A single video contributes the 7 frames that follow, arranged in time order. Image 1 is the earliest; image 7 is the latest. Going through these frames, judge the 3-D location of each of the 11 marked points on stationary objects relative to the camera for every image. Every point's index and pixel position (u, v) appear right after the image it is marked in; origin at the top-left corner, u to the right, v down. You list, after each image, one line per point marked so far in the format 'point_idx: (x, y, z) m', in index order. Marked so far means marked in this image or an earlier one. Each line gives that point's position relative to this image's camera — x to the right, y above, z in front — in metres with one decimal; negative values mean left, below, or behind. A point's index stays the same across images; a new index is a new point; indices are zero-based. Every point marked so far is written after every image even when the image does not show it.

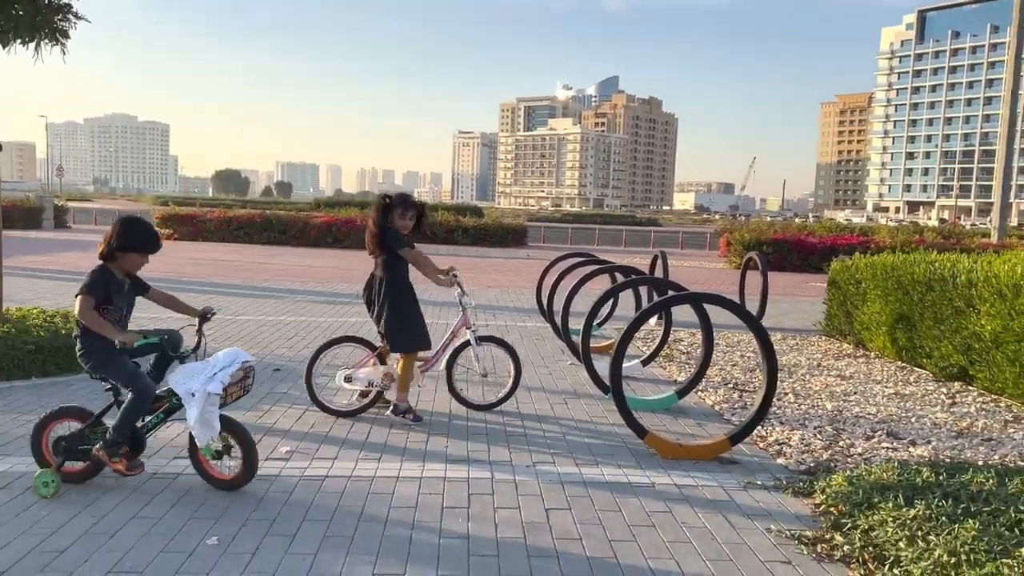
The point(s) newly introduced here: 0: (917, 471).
0: (+2.0, -0.9, +4.0) m
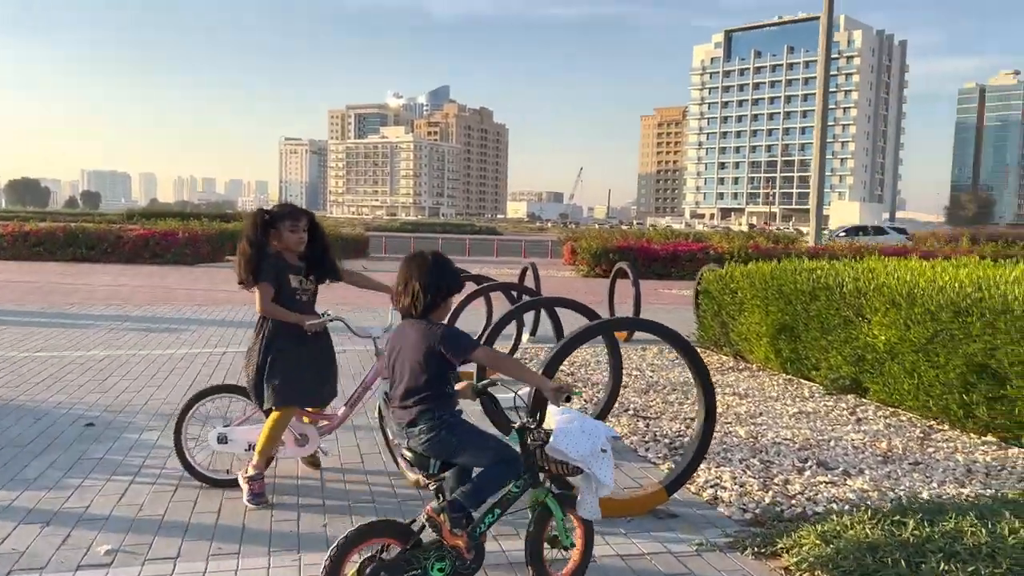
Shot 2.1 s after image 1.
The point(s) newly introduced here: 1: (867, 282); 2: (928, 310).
0: (+1.6, -1.0, +3.5) m
1: (+2.9, 0.0, +6.7) m
2: (+3.0, -0.2, +6.0) m
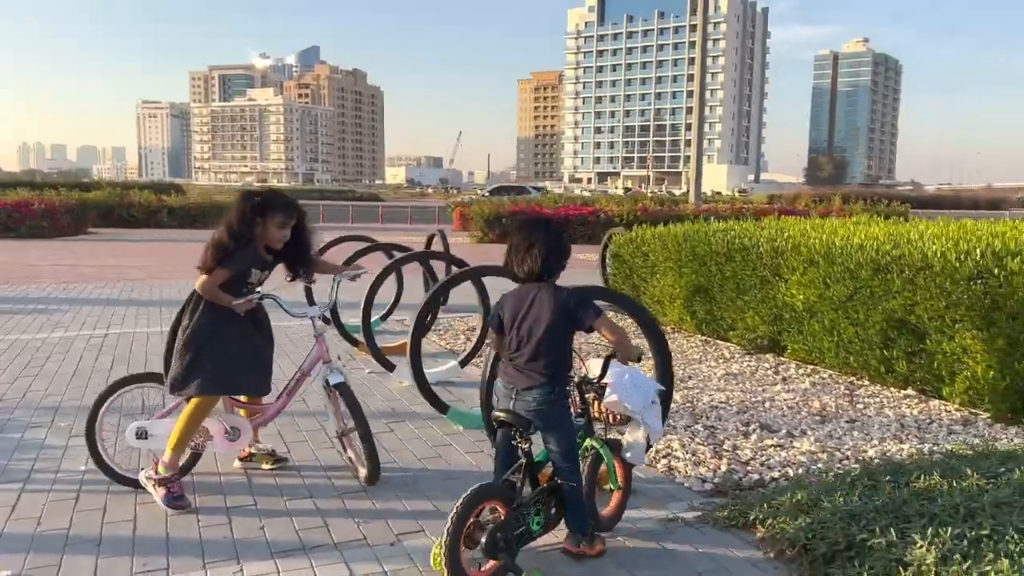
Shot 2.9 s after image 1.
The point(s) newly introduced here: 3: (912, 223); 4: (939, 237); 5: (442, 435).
0: (+1.4, -0.8, +3.4) m
1: (+2.2, +0.4, +6.7) m
2: (+2.4, +0.1, +6.1) m
3: (+3.0, +0.5, +6.1) m
4: (+2.9, +0.3, +5.6) m
5: (-0.4, -0.8, +4.6) m
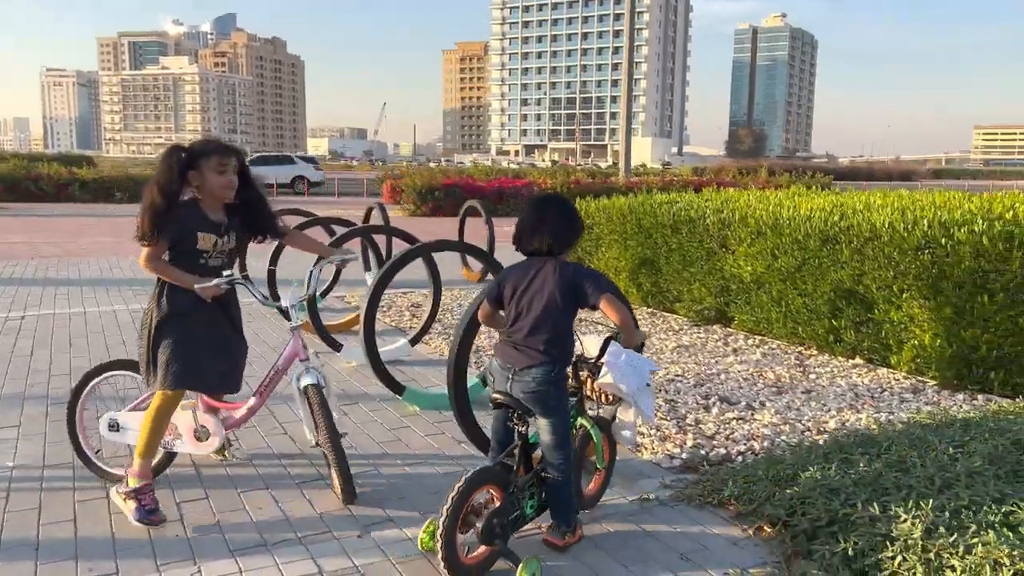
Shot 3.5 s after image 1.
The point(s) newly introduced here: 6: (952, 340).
0: (+1.3, -0.7, +3.4) m
1: (+1.8, +0.6, +6.7) m
2: (+2.1, +0.4, +6.1) m
3: (+2.6, +0.7, +6.2) m
4: (+2.6, +0.5, +5.7) m
5: (-0.6, -0.7, +4.4) m
6: (+2.7, -0.3, +5.1) m
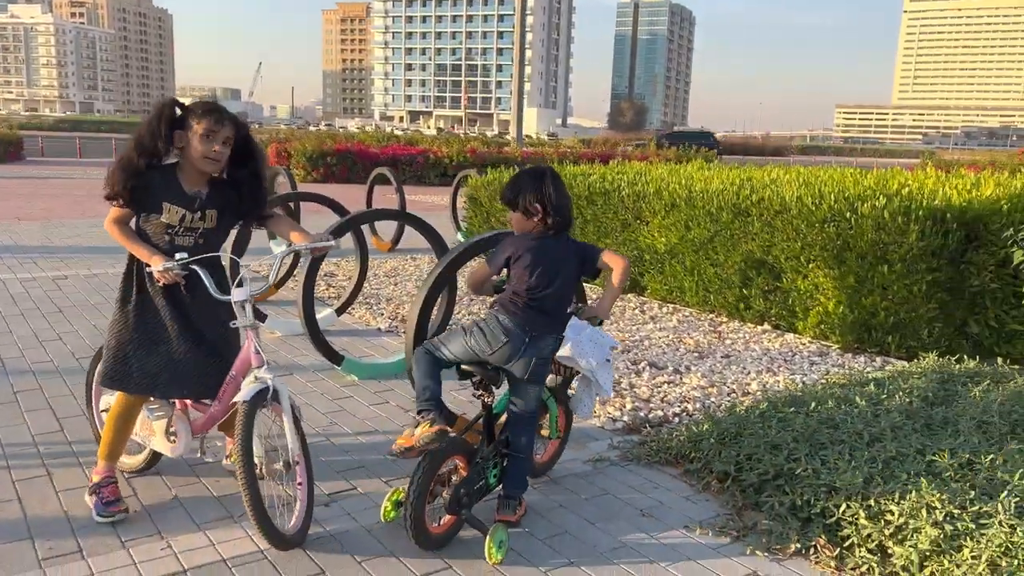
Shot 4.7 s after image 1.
0: (+1.1, -0.6, +3.6) m
1: (+1.1, +0.9, +7.0) m
2: (+1.5, +0.6, +6.4) m
3: (+2.0, +0.9, +6.5) m
4: (+2.1, +0.8, +6.0) m
5: (-0.9, -0.5, +4.4) m
6: (+2.3, -0.1, +5.5) m
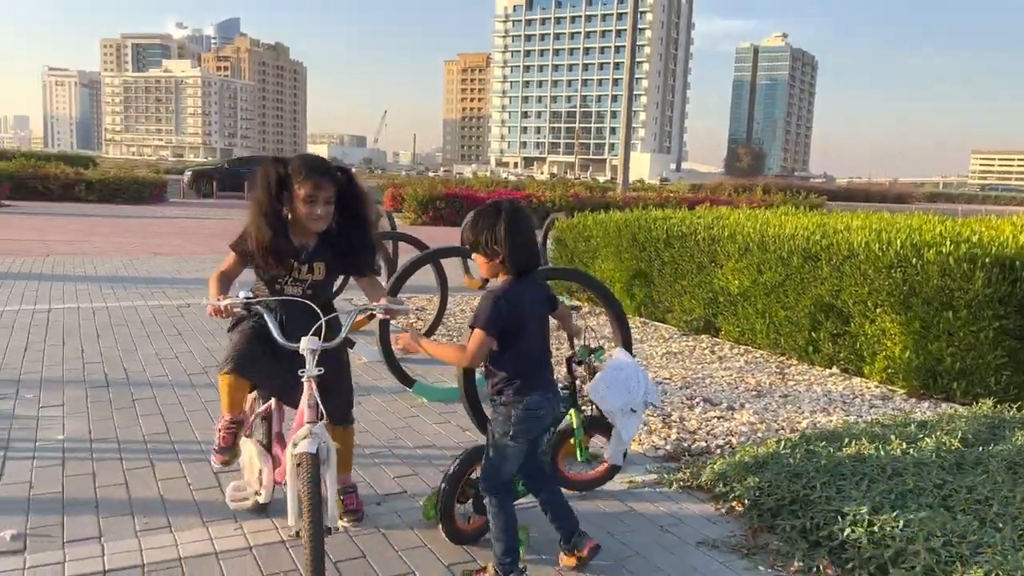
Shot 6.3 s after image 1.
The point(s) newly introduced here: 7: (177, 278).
0: (+1.3, -0.7, +3.8) m
1: (+1.8, +0.5, +7.2) m
2: (+2.1, +0.3, +6.5) m
3: (+2.6, +0.6, +6.6) m
4: (+2.6, +0.4, +6.1) m
5: (-0.6, -0.7, +4.8) m
6: (+2.7, -0.4, +5.5) m
7: (-3.9, +0.1, +9.6) m
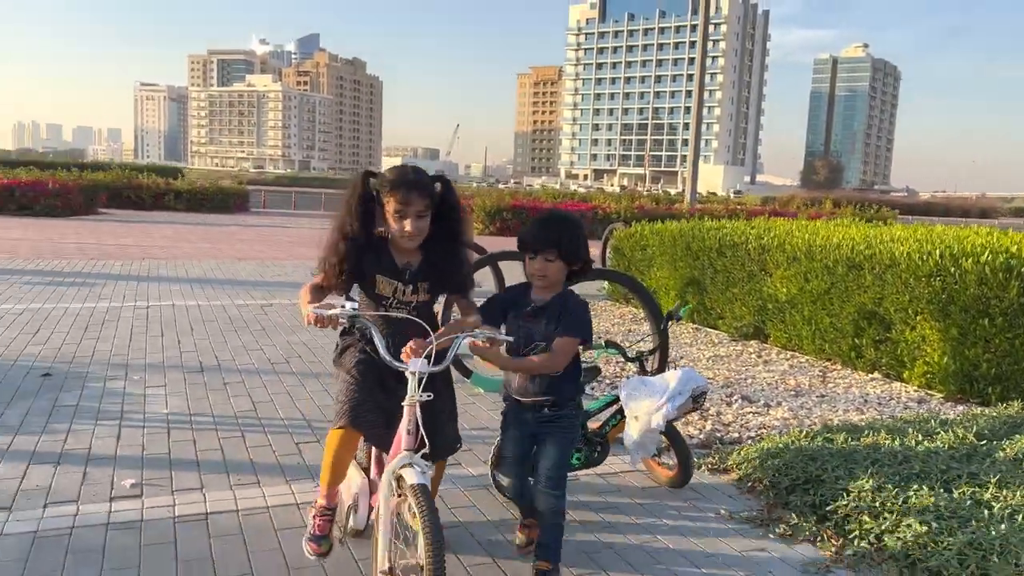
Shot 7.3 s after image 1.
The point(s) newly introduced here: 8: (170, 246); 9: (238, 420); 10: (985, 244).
0: (+1.5, -0.7, +4.1) m
1: (+2.3, +0.4, +7.5) m
2: (+2.6, +0.2, +6.8) m
3: (+3.1, +0.5, +6.9) m
4: (+3.0, +0.4, +6.3) m
5: (-0.3, -0.7, +5.3) m
6: (+3.1, -0.5, +5.7) m
7: (-3.1, +0.1, +10.4) m
8: (-5.9, +0.7, +14.3) m
9: (-1.5, -0.7, +4.6) m
10: (+3.3, +0.3, +5.9) m
